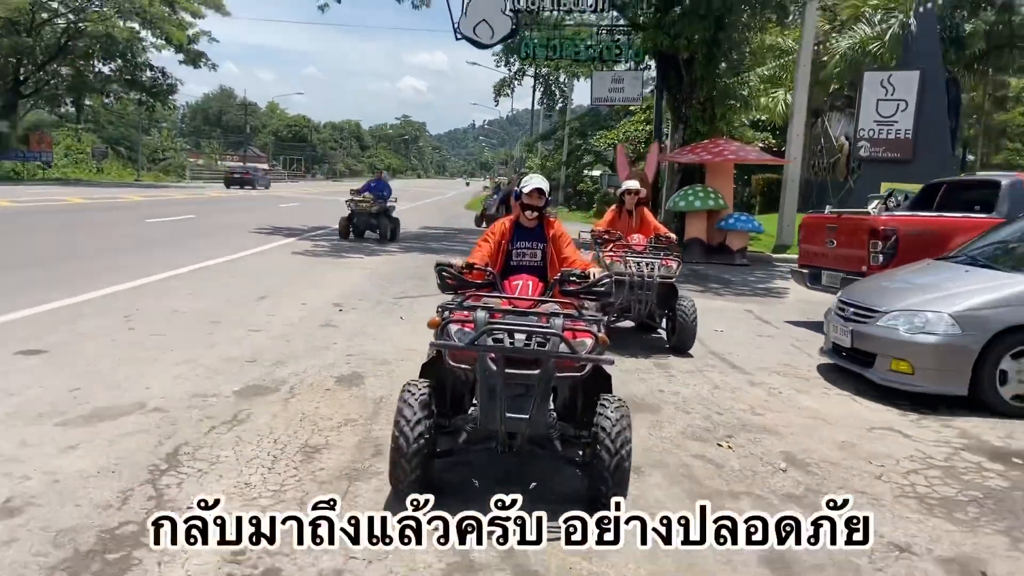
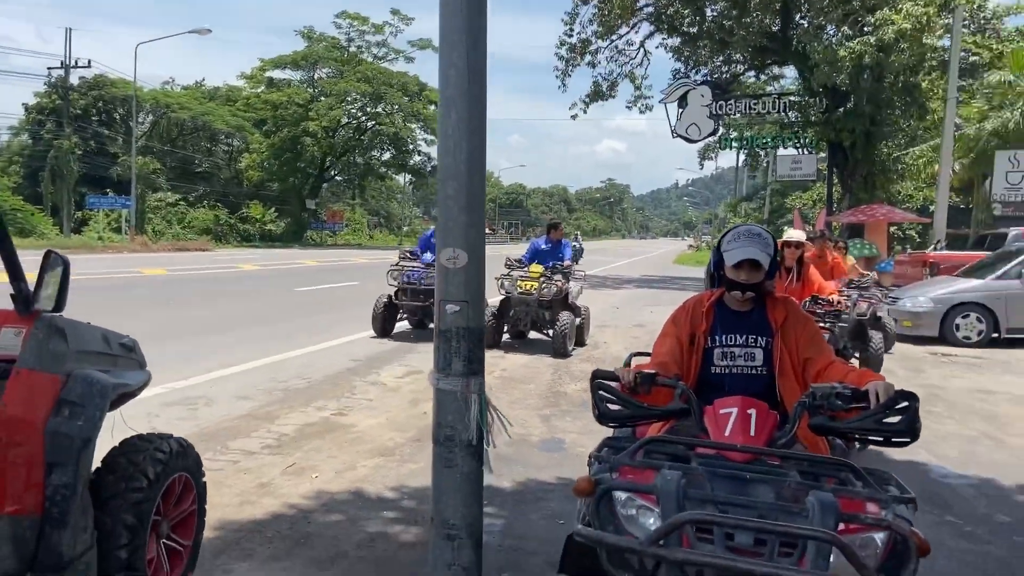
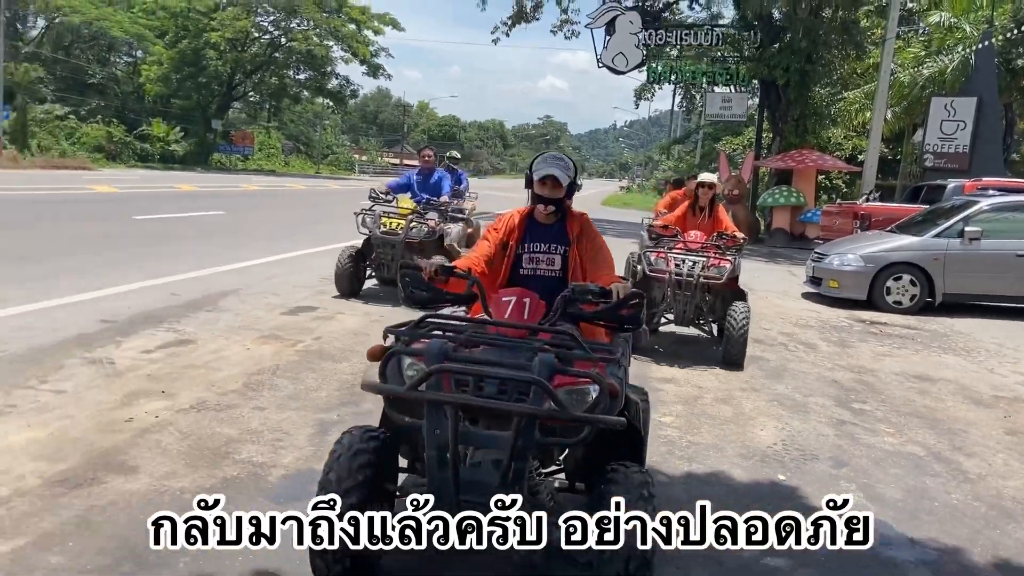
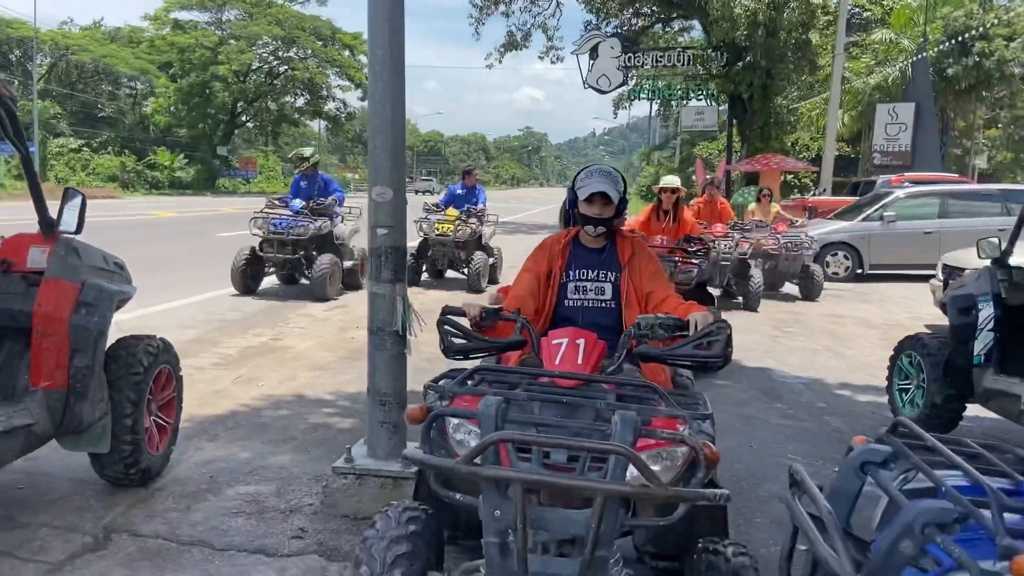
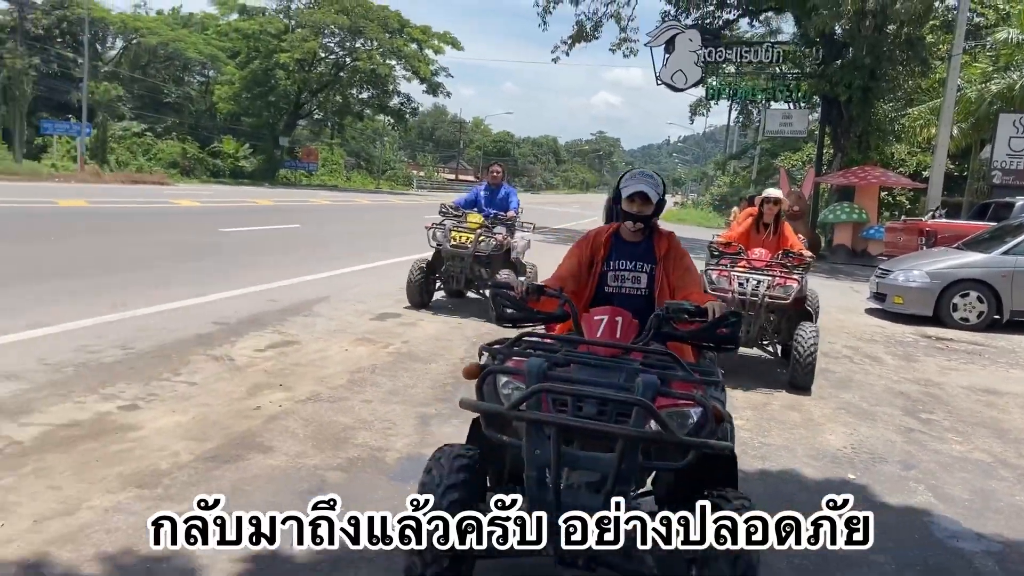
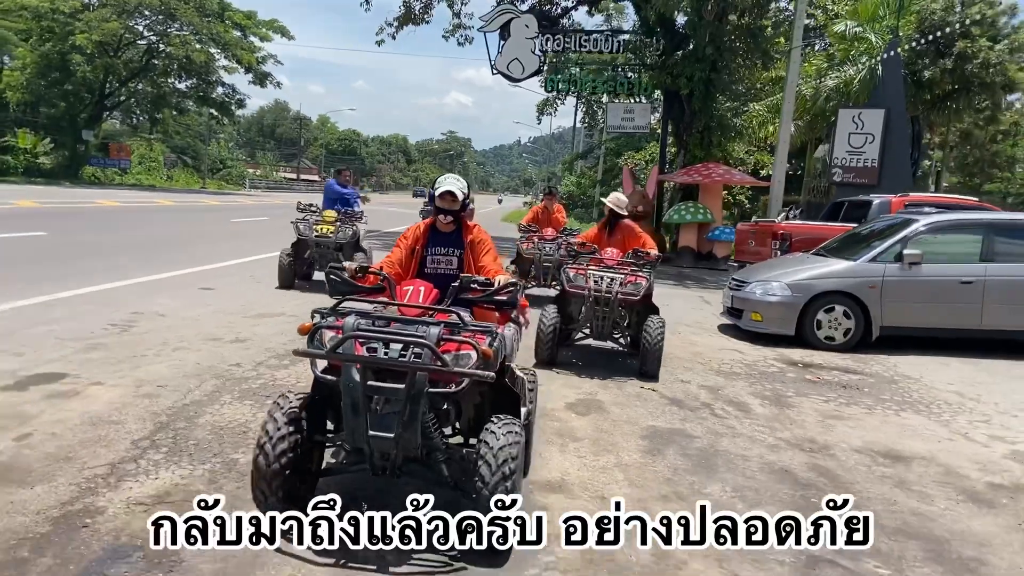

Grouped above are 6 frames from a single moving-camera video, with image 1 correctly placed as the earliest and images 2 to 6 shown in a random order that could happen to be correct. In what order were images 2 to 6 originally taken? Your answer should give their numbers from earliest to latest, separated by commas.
6, 3, 5, 2, 4
